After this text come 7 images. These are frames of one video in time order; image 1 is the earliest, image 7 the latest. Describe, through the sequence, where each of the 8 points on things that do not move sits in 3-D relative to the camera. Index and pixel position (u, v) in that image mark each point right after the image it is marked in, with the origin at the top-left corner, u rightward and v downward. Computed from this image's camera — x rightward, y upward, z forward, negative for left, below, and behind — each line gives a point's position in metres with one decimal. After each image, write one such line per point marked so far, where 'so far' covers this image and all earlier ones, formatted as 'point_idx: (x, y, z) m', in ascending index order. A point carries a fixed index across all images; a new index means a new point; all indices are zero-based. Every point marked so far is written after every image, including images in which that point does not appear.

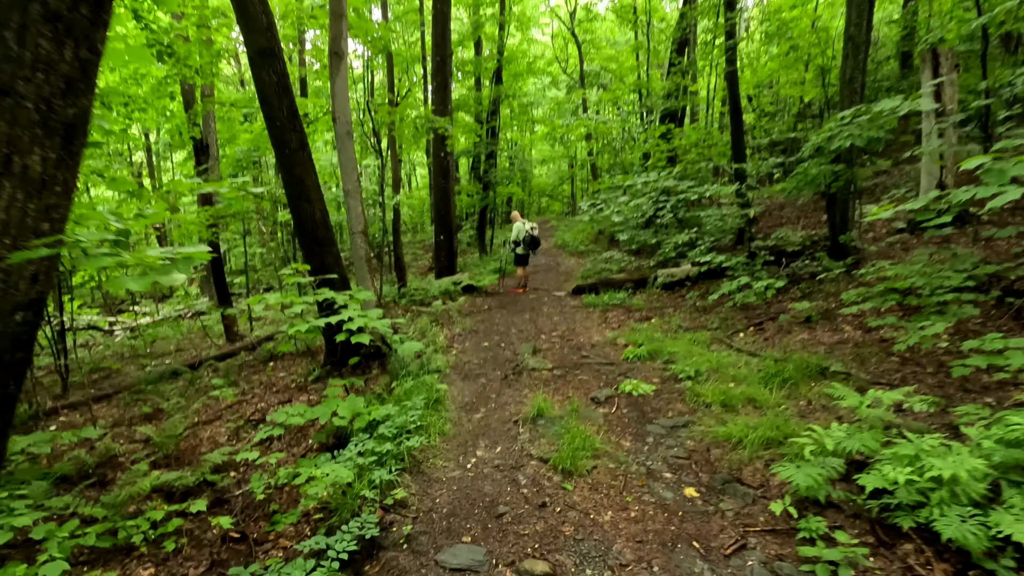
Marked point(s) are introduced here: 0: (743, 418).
0: (+1.7, -1.0, +4.0) m
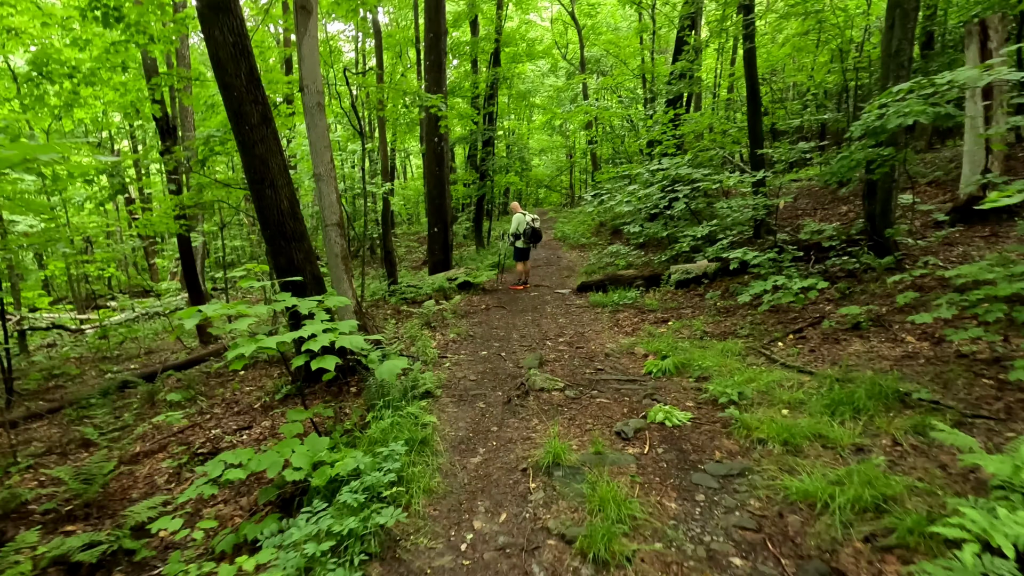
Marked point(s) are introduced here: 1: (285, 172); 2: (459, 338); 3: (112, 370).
0: (+1.7, -1.0, +3.1) m
1: (-2.1, +1.1, +5.1) m
2: (-0.7, -0.6, +6.8) m
3: (-6.3, -1.3, +8.6) m
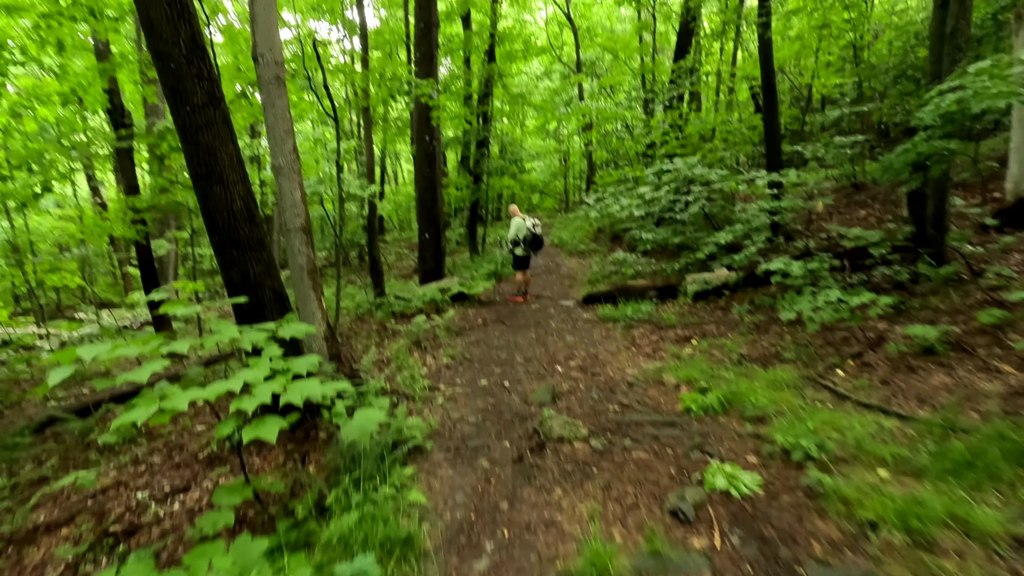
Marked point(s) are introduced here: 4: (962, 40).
0: (+1.8, -1.1, +2.2) m
1: (-2.0, +0.9, +4.1) m
2: (-0.6, -0.8, +5.8) m
3: (-6.3, -1.5, +7.6) m
4: (+5.0, +2.7, +6.0) m
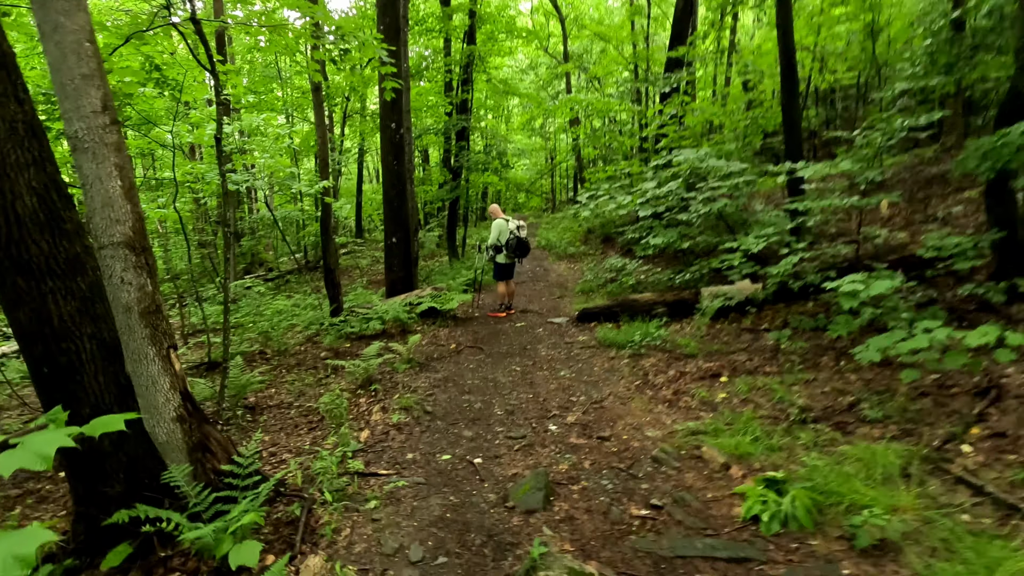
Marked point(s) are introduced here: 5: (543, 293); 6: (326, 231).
0: (+1.7, -1.4, +0.7) m
1: (-2.2, +0.7, +2.5) m
2: (-0.8, -1.0, +4.3) m
3: (-6.6, -1.7, +5.9) m
4: (+4.8, +2.5, +4.6) m
5: (+0.6, -0.1, +10.7) m
6: (-2.9, +0.9, +8.5) m
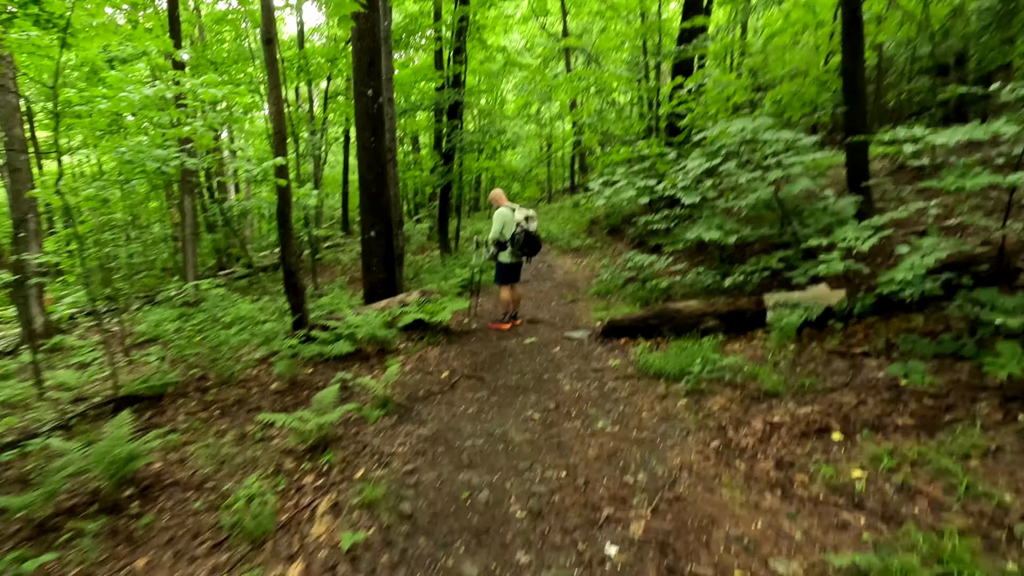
0: (+1.9, -1.5, -1.0) m
1: (-2.0, +0.5, +0.8) m
2: (-0.7, -1.2, +2.6) m
3: (-6.4, -1.9, +4.1) m
4: (+4.9, +2.4, +2.9) m
5: (+0.7, -0.1, +9.1) m
6: (-2.8, +0.8, +6.8) m
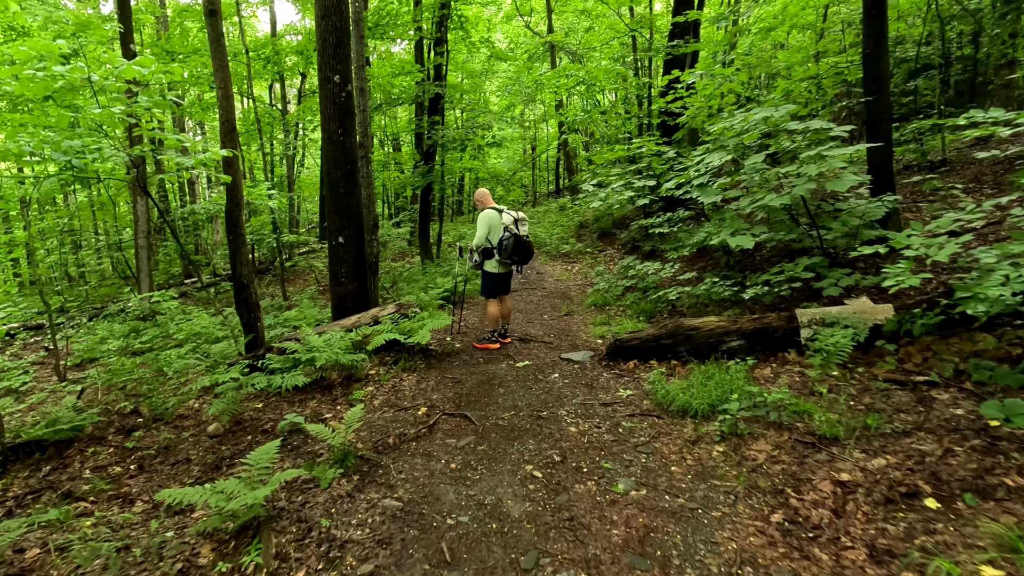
0: (+2.0, -1.6, -1.8) m
1: (-2.0, +0.4, -0.2) m
2: (-0.7, -1.3, +1.7) m
3: (-6.5, -2.1, +3.0) m
4: (+4.9, +2.3, +2.2) m
5: (+0.5, -0.3, +8.2) m
6: (-3.0, +0.6, +5.8) m
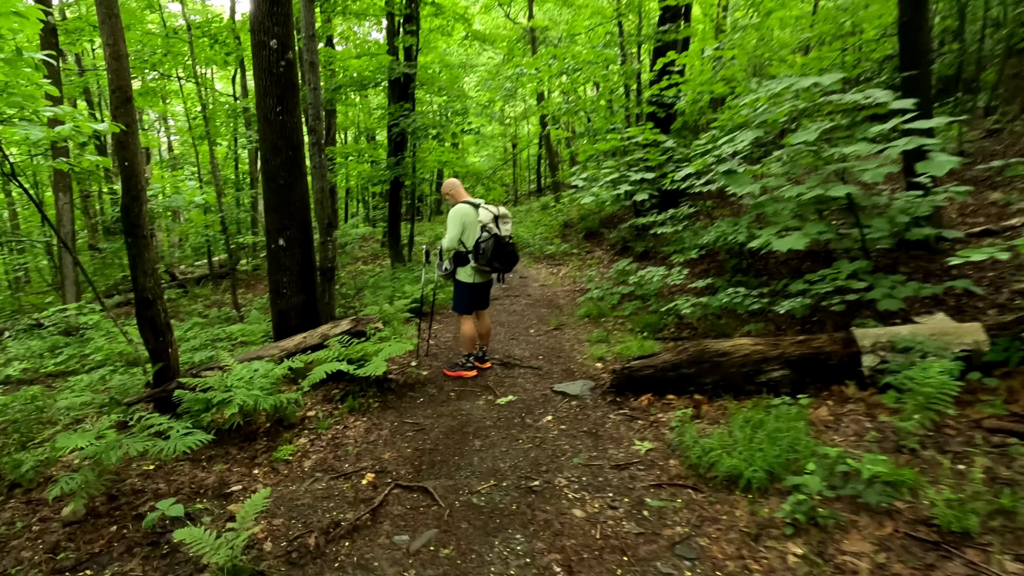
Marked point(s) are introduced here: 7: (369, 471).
0: (+2.1, -1.7, -2.9) m
1: (-2.0, +0.3, -1.4) m
2: (-0.7, -1.4, +0.5) m
3: (-6.5, -2.2, +1.6) m
4: (+4.8, +2.2, +1.2) m
5: (+0.2, -0.4, +7.0) m
6: (-3.1, +0.5, +4.5) m
7: (-0.9, -1.1, +3.2) m
